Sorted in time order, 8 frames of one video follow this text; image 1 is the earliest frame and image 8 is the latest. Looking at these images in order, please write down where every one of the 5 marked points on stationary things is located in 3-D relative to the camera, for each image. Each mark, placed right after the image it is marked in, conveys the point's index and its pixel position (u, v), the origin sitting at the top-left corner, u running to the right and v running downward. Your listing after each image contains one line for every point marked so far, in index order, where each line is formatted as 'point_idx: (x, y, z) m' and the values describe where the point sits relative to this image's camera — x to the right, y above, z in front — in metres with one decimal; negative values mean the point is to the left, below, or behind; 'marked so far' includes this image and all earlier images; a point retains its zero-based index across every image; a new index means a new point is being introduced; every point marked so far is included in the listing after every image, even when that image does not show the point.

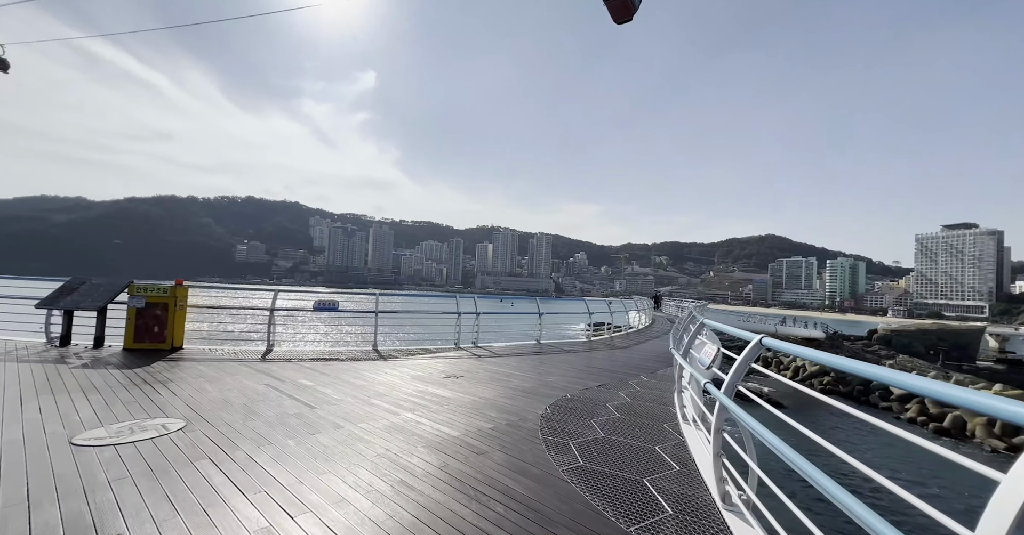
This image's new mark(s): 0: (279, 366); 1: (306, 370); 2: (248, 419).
0: (-2.8, -1.2, +5.5) m
1: (-2.4, -1.2, +5.3) m
2: (-1.9, -1.1, +3.4) m
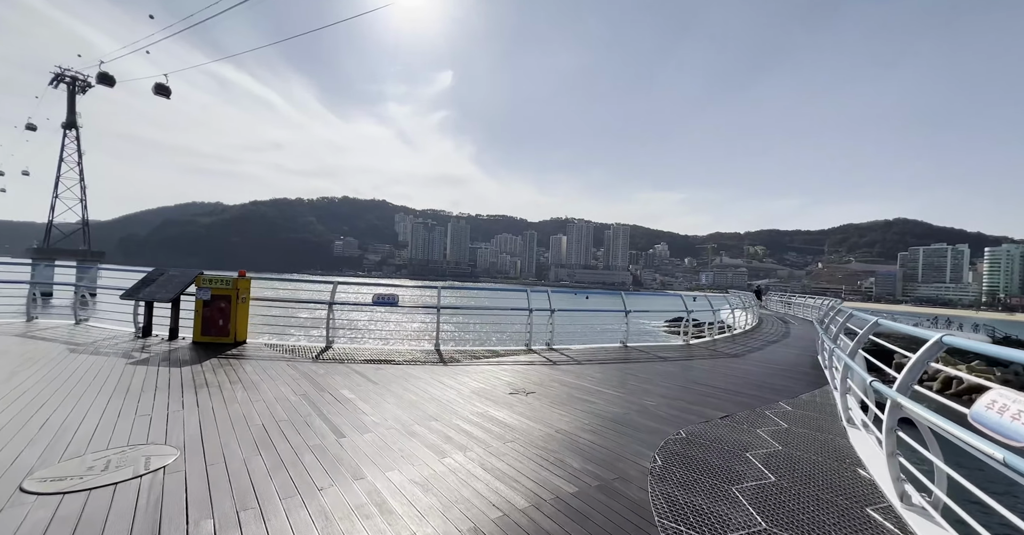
0: (-1.9, -1.1, +4.9) m
1: (-1.5, -1.1, +4.6) m
2: (-1.5, -1.1, +2.6) m
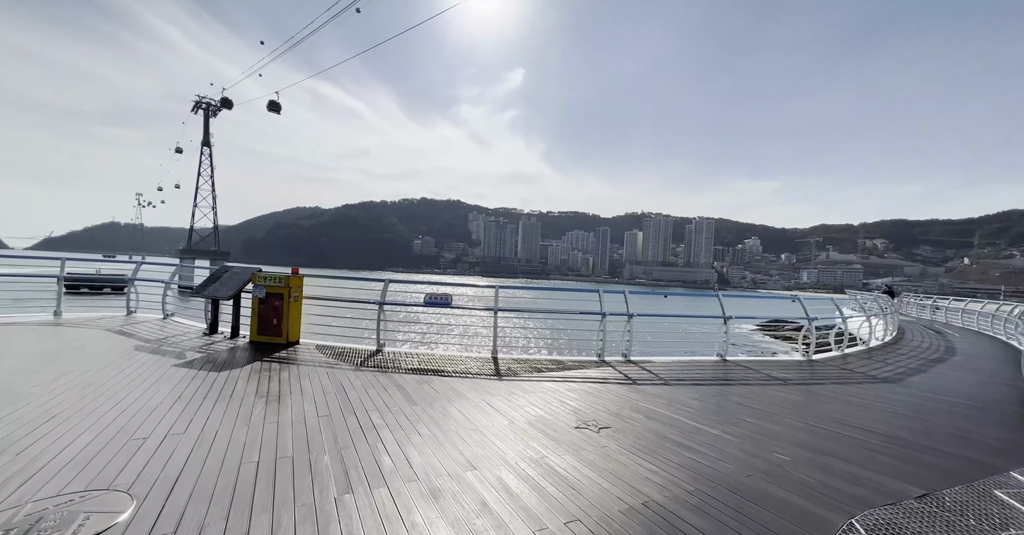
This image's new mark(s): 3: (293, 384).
0: (-1.3, -1.0, +4.2) m
1: (-1.0, -1.0, +3.8) m
2: (-1.2, -1.0, +1.9) m
3: (-2.0, -1.0, +4.2) m
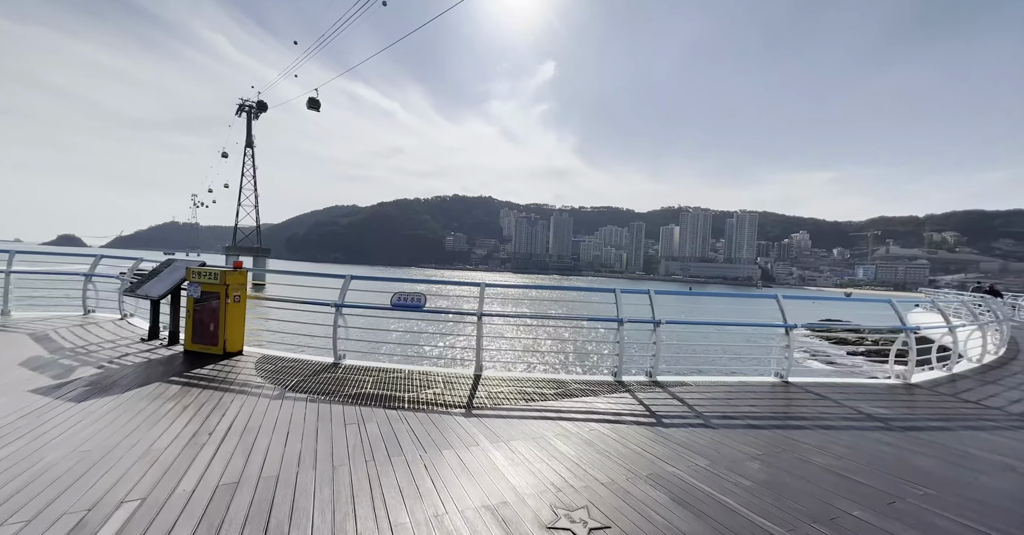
0: (-1.5, -1.0, +3.0) m
1: (-1.2, -1.0, +2.6) m
2: (-1.6, -1.0, +0.7) m
3: (-2.3, -1.0, +3.0) m
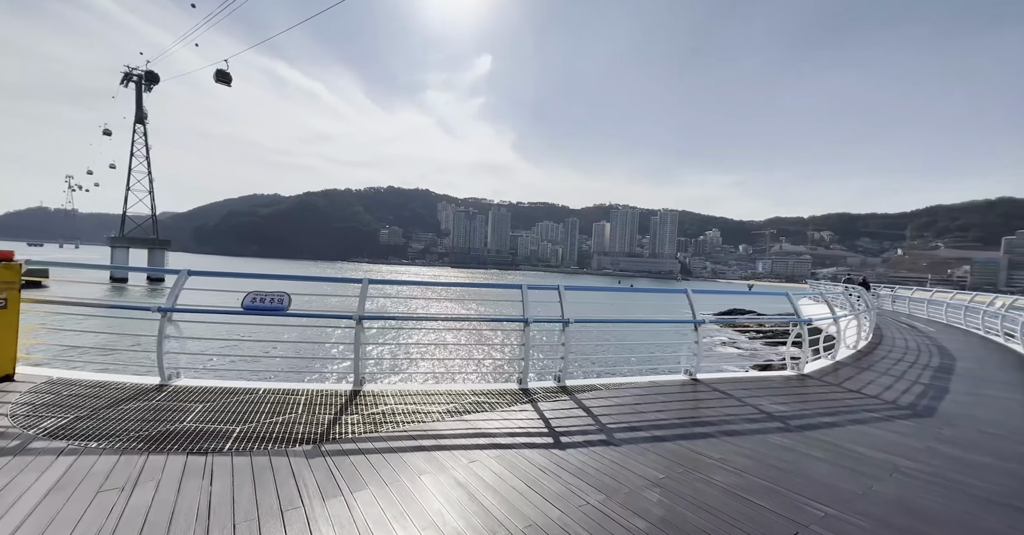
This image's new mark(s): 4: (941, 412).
0: (-2.3, -1.0, +2.2) m
1: (-1.9, -1.0, +1.8) m
2: (-2.0, -1.0, -0.1) m
3: (-3.0, -1.0, +2.1) m
4: (+6.5, -2.2, +7.4) m
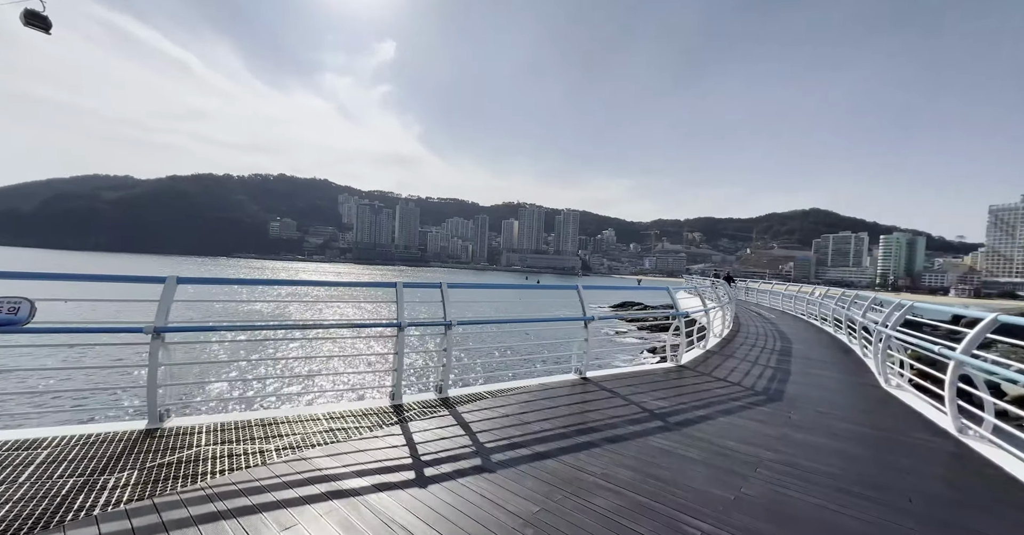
0: (-2.9, -1.0, +1.1) m
1: (-2.5, -1.0, +0.8) m
2: (-2.2, -1.0, -1.1) m
3: (-3.6, -1.0, +0.9) m
4: (+4.7, -2.2, +8.0) m
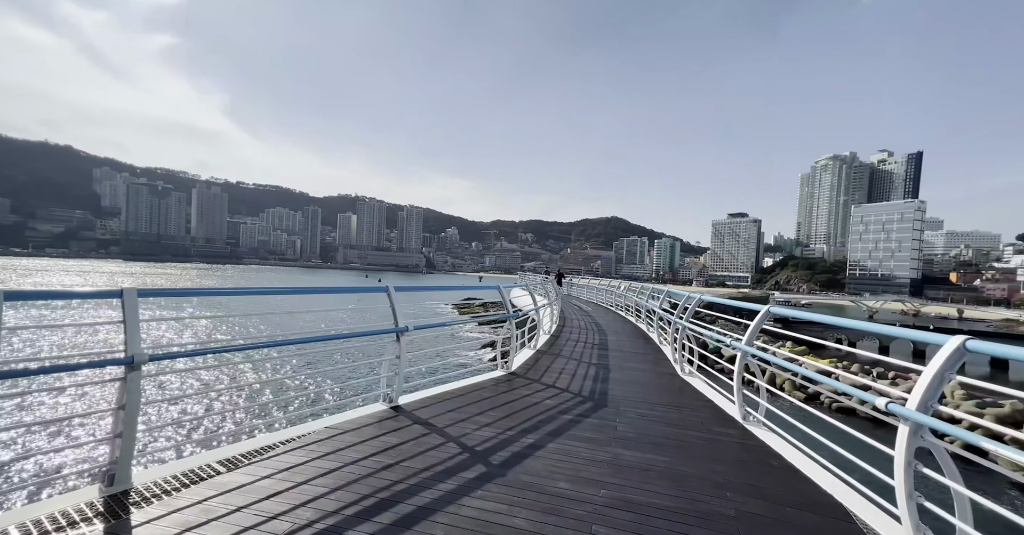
0: (-3.3, -1.0, -1.3) m
1: (-2.8, -1.0, -1.5) m
2: (-1.9, -1.1, -3.2) m
3: (-3.8, -1.0, -1.7) m
4: (+1.7, -2.2, +7.6) m
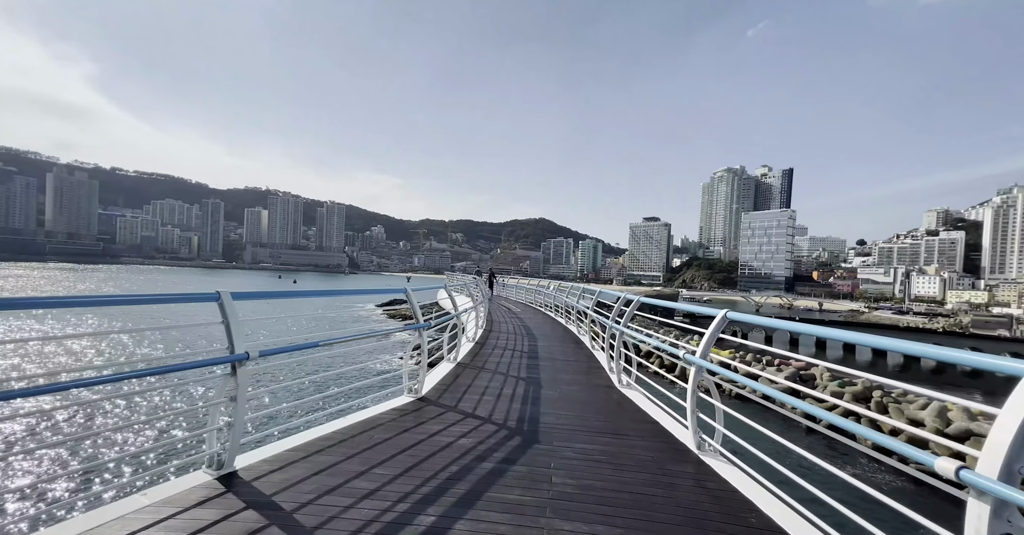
0: (-3.1, -1.0, -3.5) m
1: (-2.6, -1.0, -3.5) m
2: (-1.4, -1.0, -5.1) m
3: (-3.6, -1.0, -3.9) m
4: (+0.5, -2.2, +6.2) m
